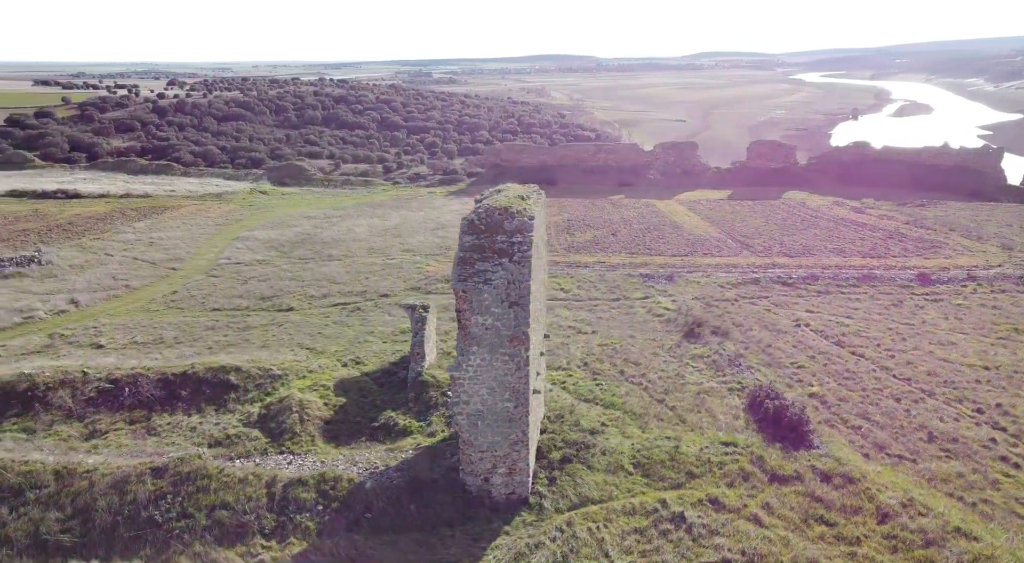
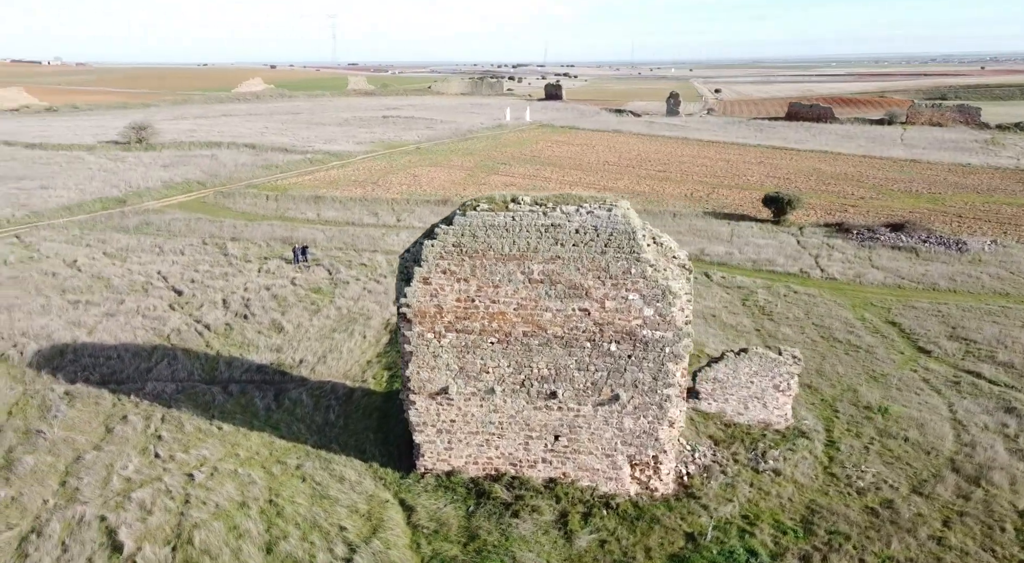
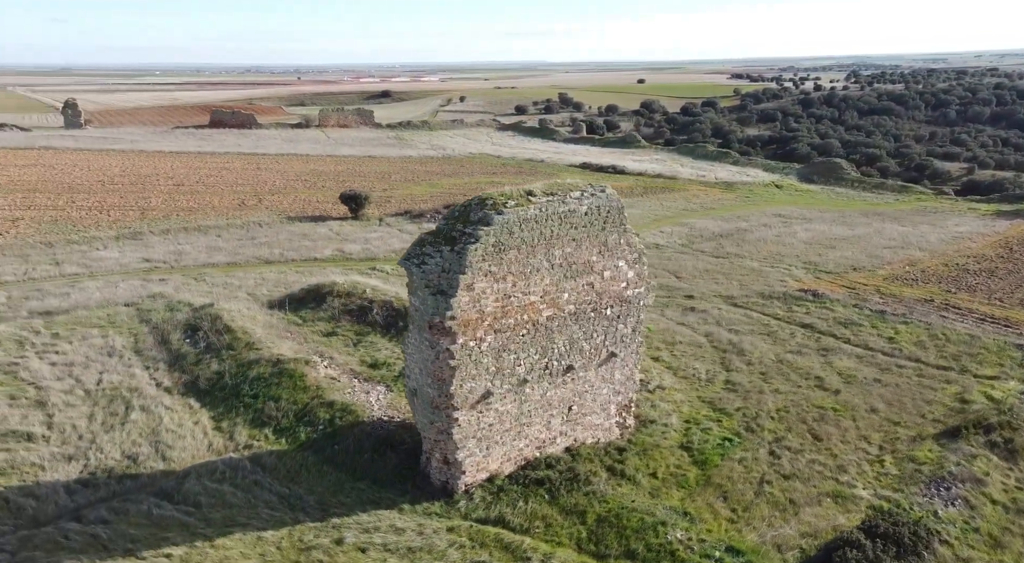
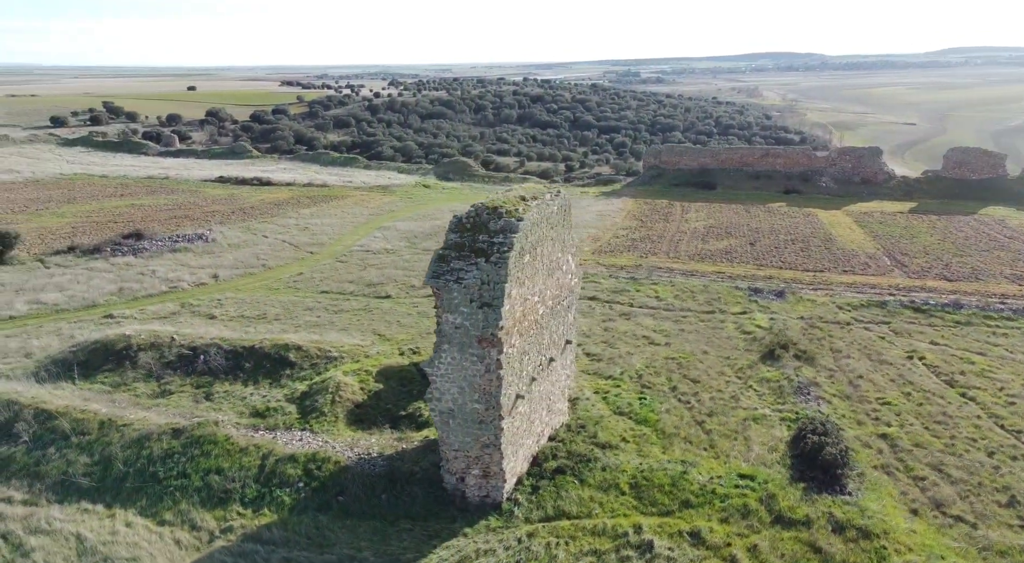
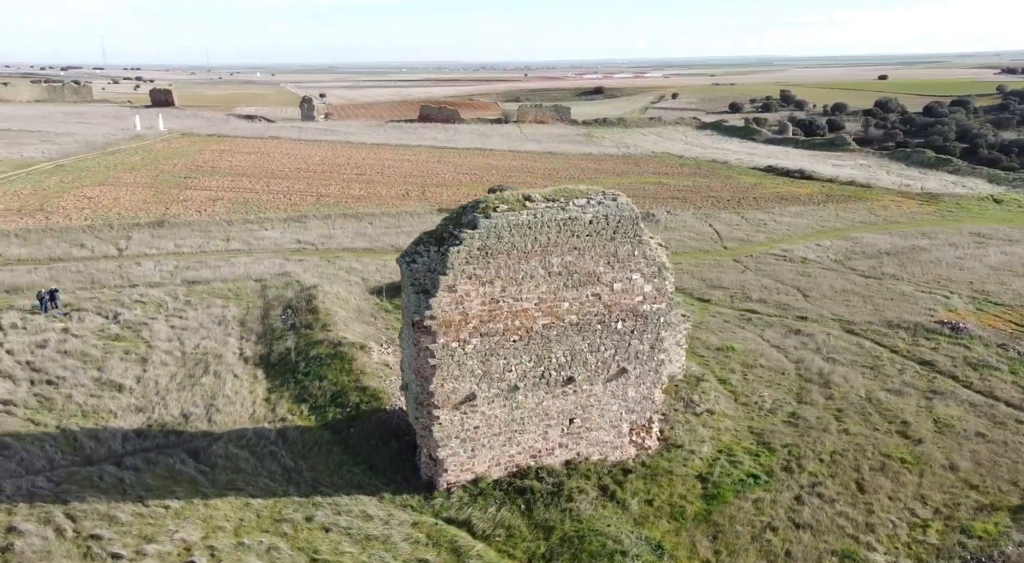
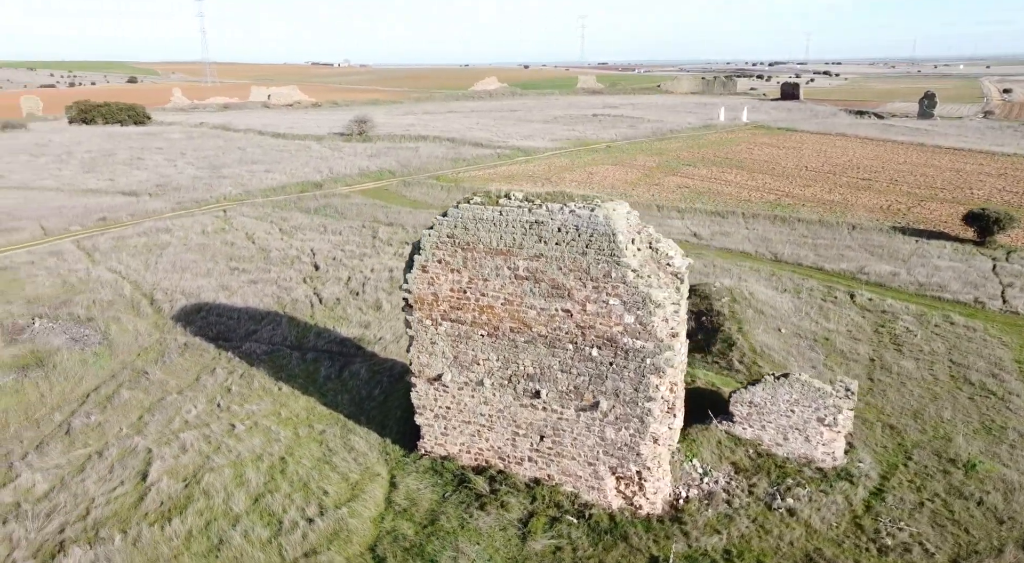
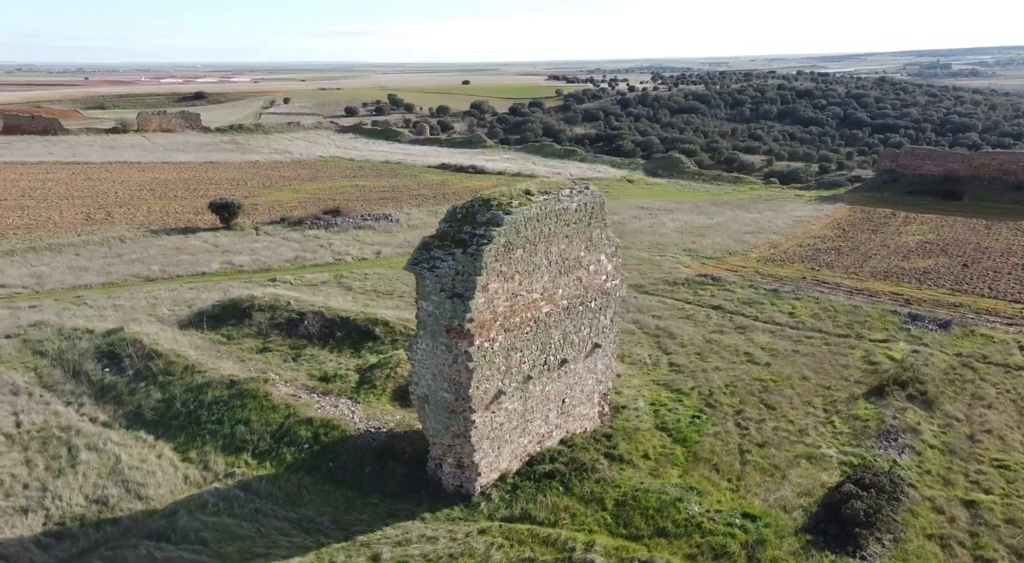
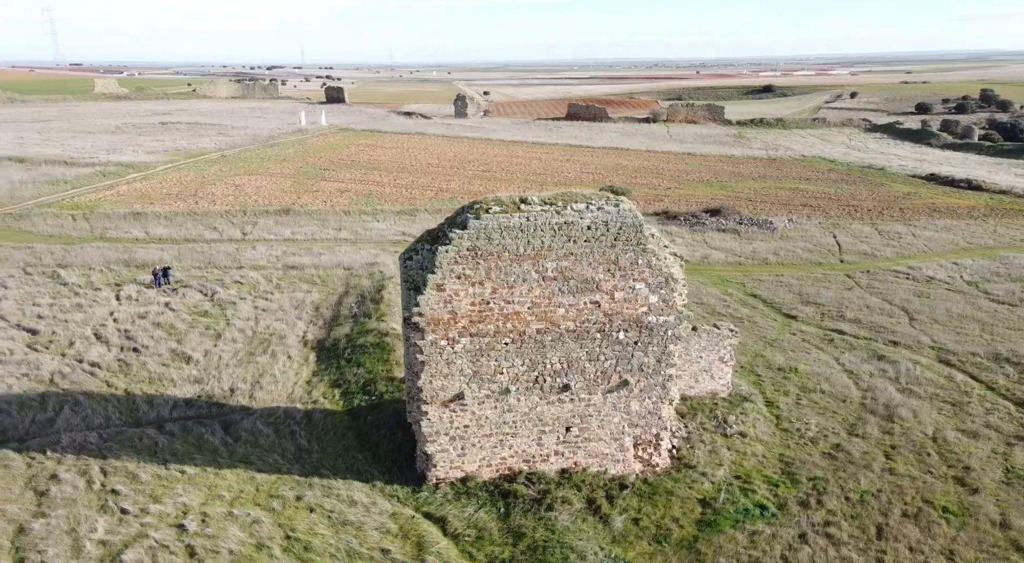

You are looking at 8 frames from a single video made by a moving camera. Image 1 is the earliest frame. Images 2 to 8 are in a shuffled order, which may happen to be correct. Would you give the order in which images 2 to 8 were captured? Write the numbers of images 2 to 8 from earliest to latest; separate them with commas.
4, 7, 3, 5, 8, 2, 6
